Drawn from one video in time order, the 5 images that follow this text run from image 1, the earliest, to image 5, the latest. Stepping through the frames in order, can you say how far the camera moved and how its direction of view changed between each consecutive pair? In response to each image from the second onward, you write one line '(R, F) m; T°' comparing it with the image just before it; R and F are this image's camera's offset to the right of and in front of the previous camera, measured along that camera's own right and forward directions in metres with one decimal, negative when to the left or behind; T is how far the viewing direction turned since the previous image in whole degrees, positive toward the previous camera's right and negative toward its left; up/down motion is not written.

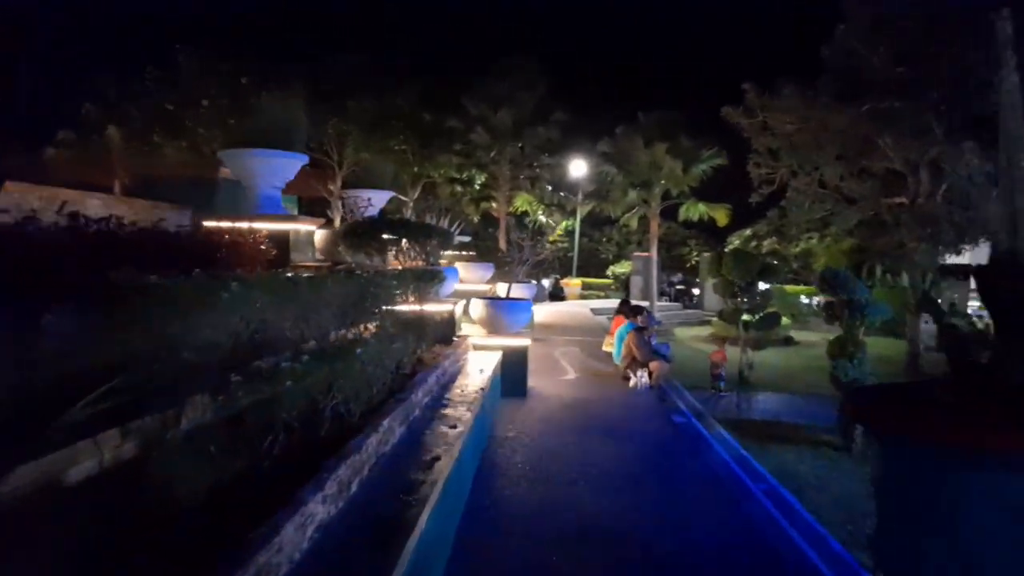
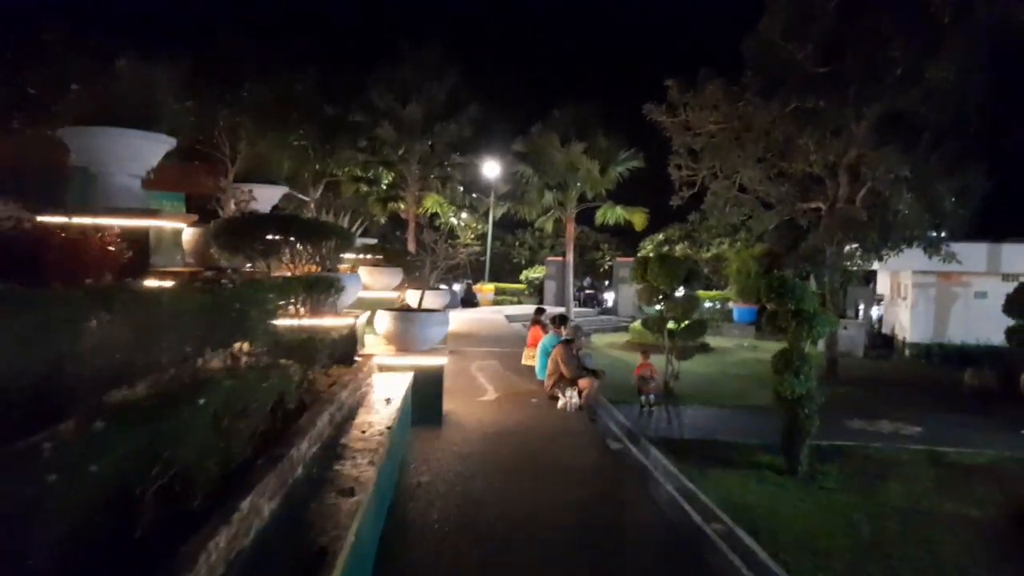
(-0.1, +1.6) m; +7°
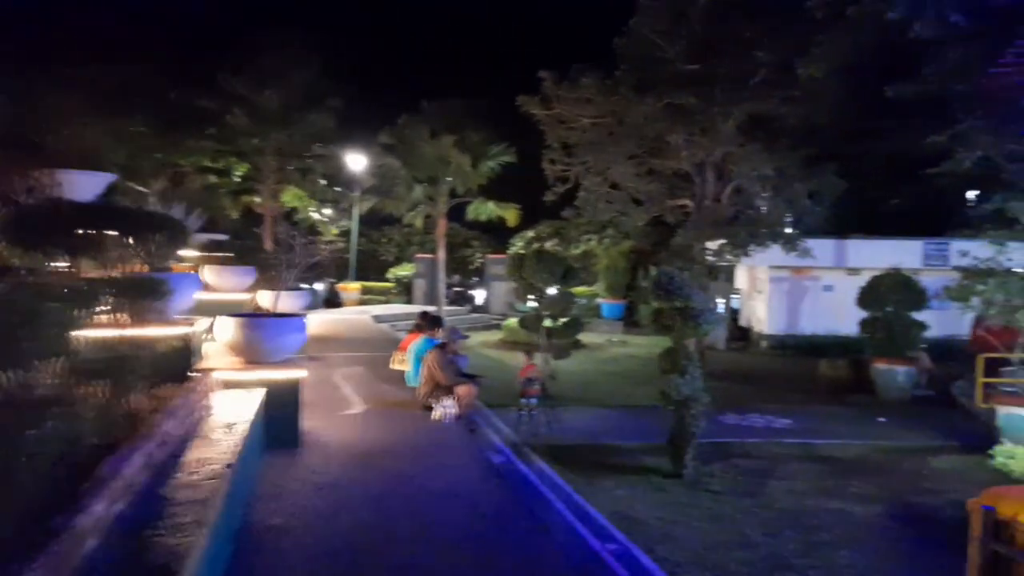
(0.0, +1.0) m; +10°
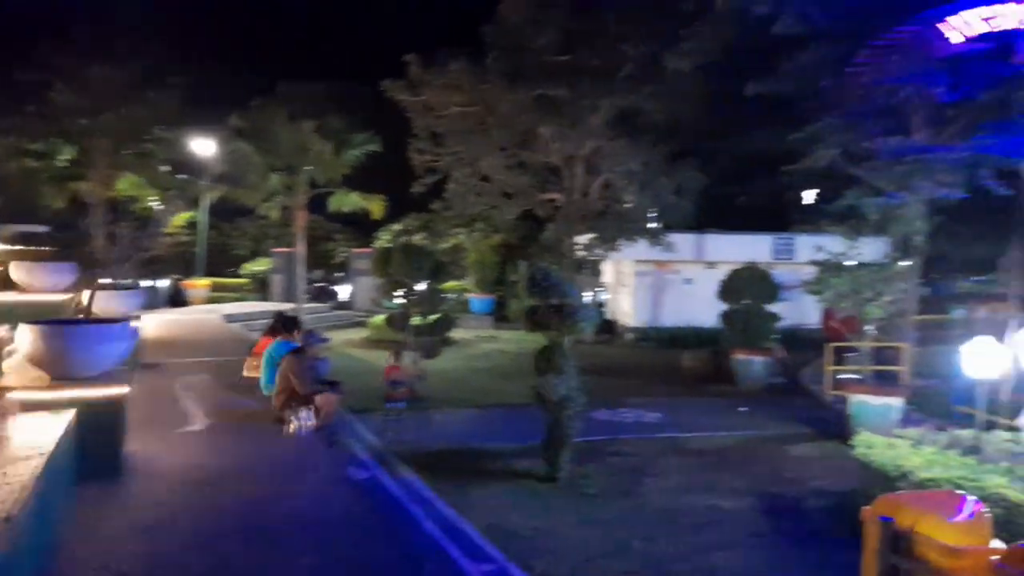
(0.0, +0.7) m; +10°
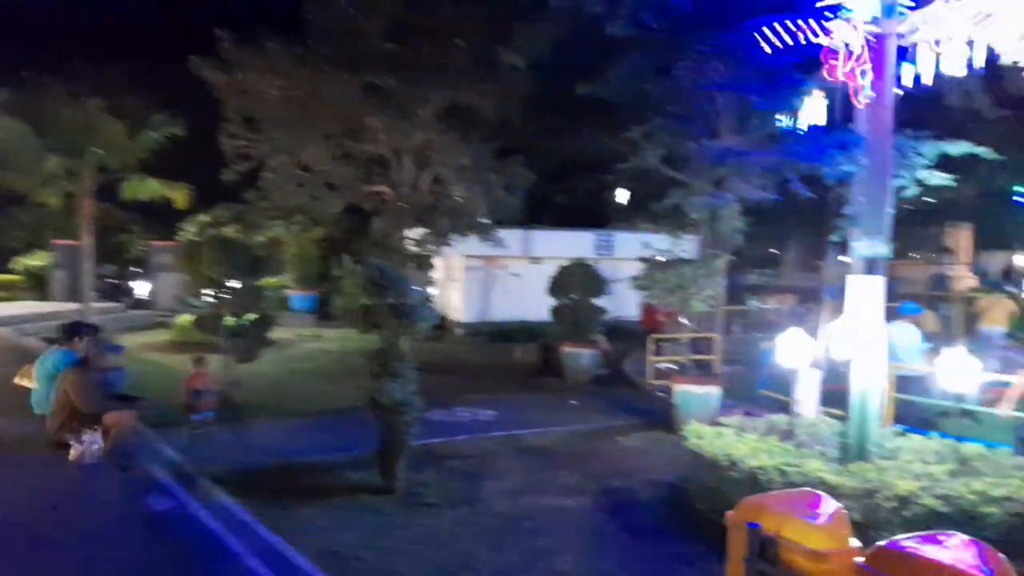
(-0.1, +0.6) m; +14°
